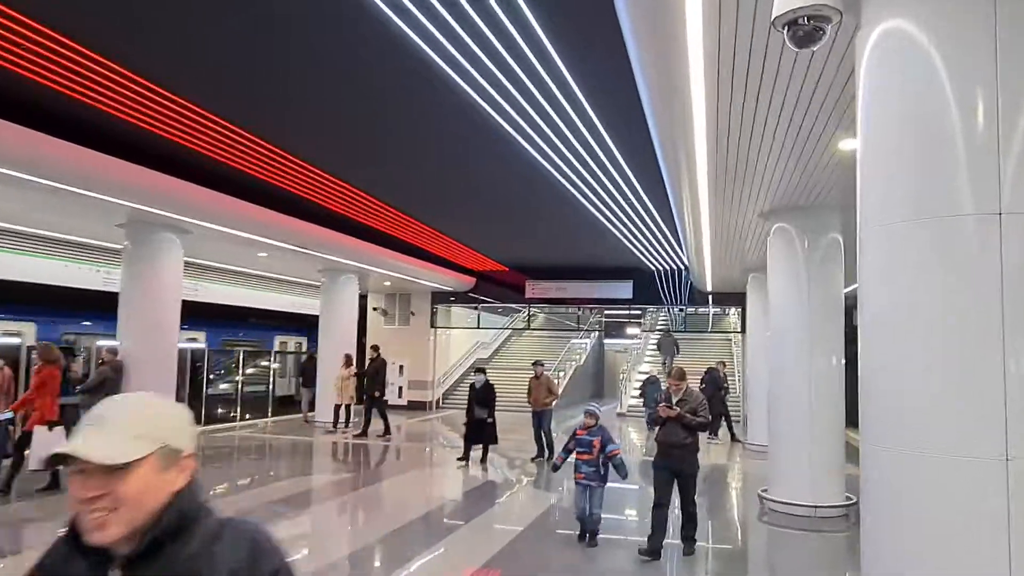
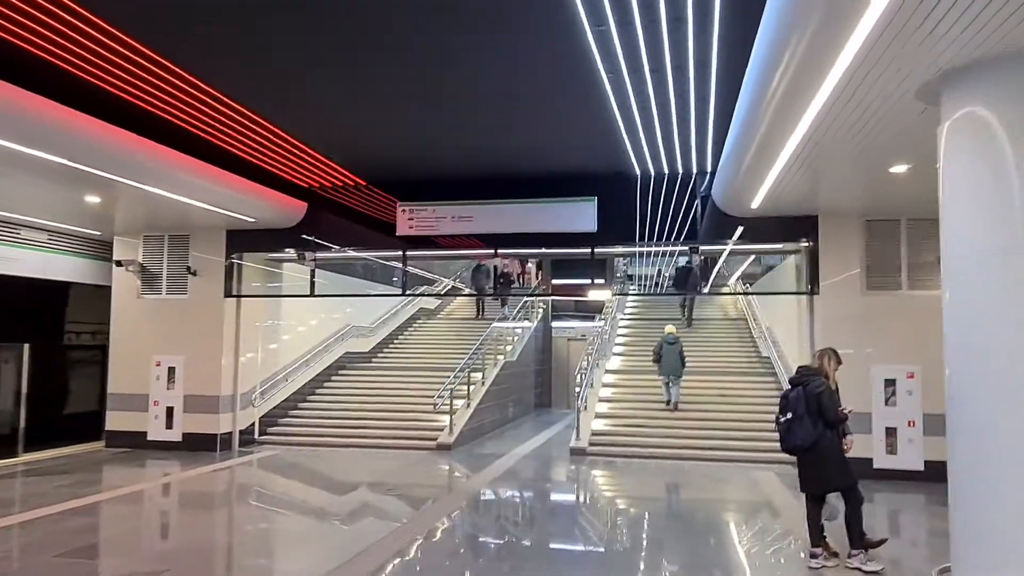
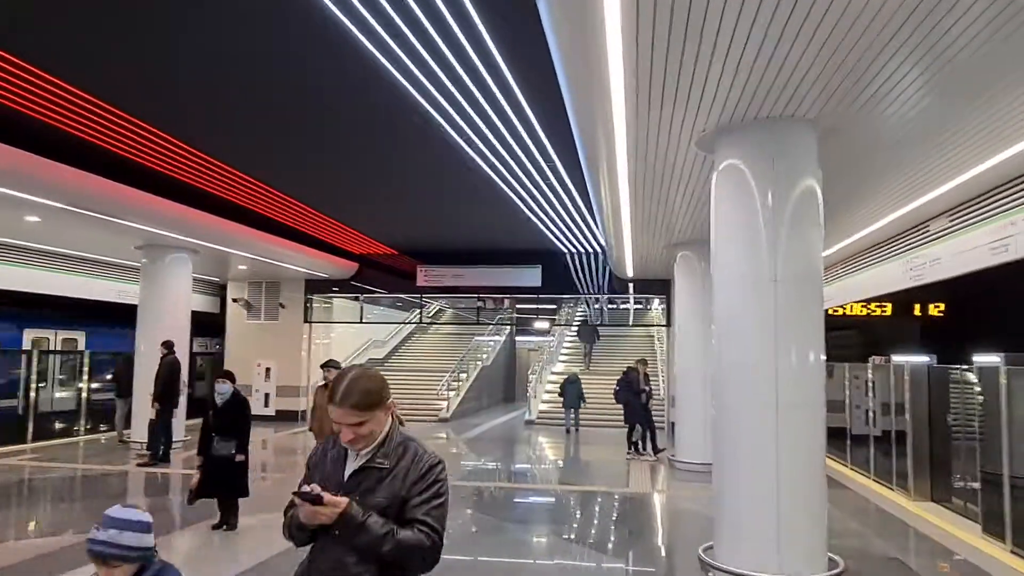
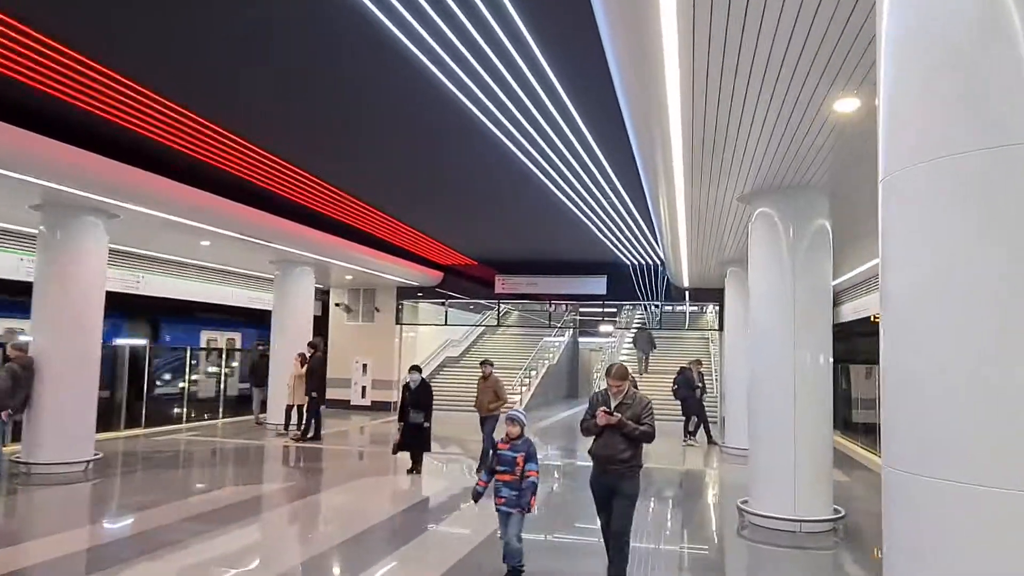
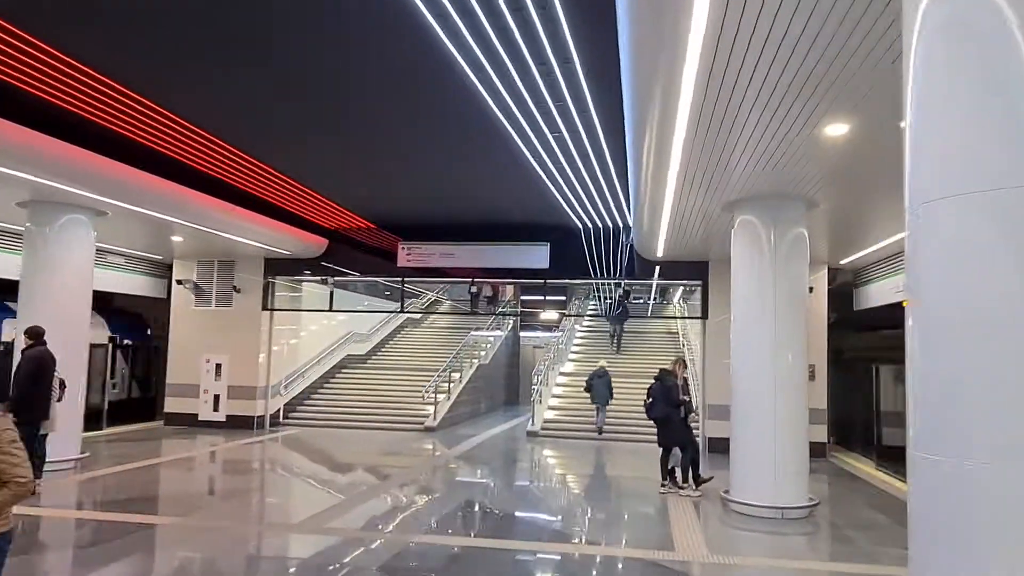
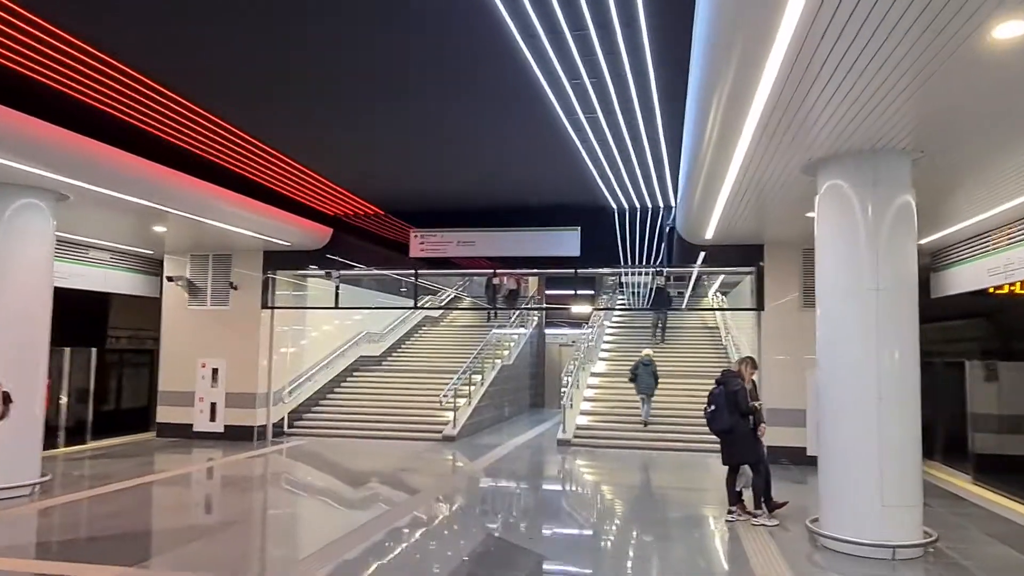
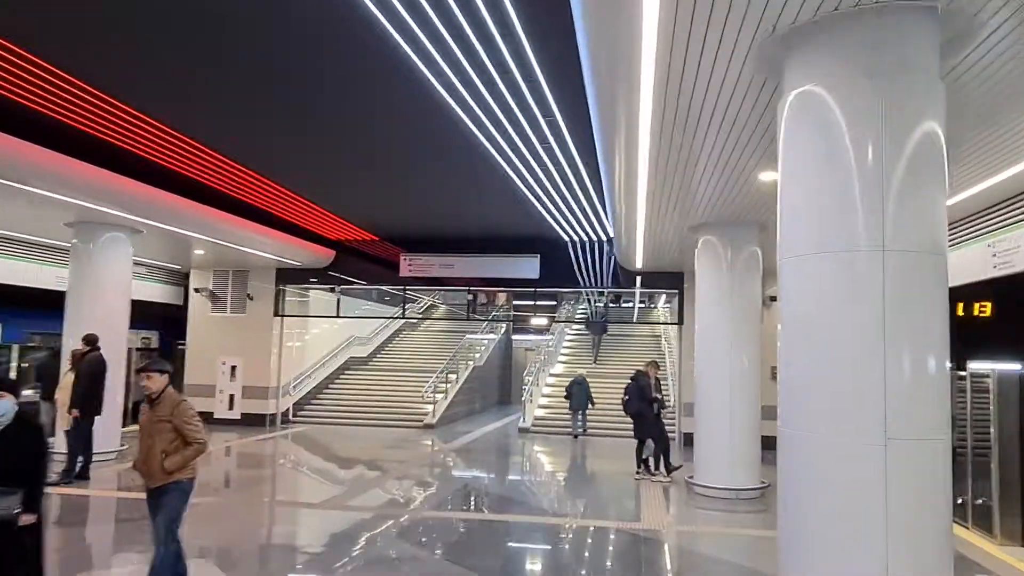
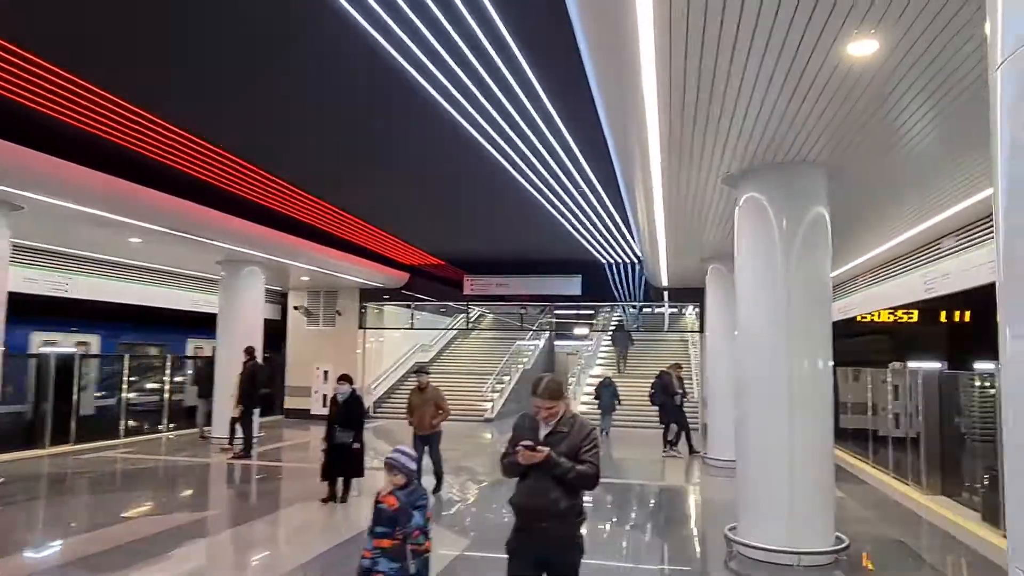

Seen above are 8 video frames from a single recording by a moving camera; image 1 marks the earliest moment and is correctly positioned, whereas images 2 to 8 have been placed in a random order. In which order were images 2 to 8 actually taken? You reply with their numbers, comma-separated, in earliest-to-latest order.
4, 8, 3, 7, 5, 6, 2
